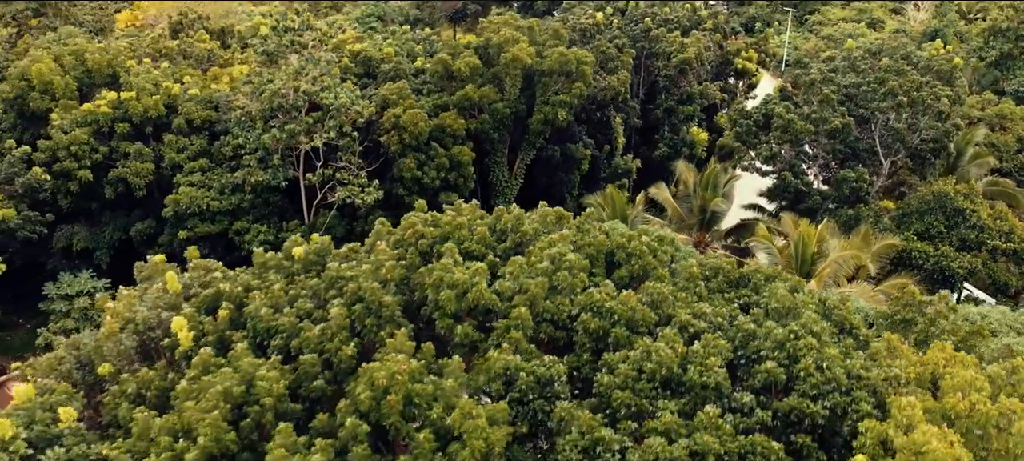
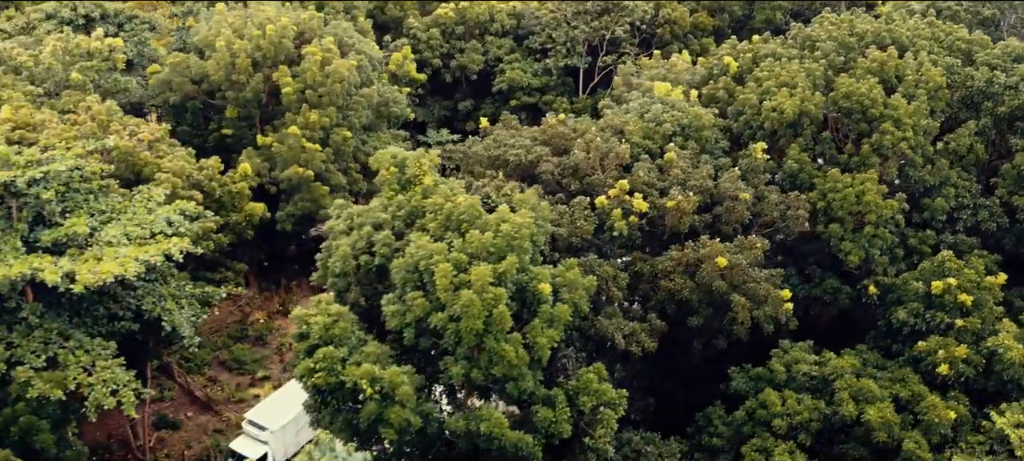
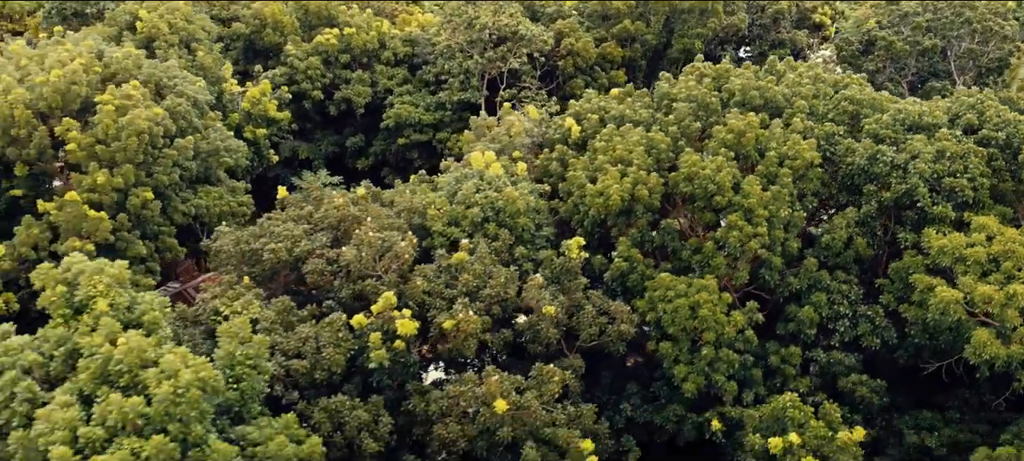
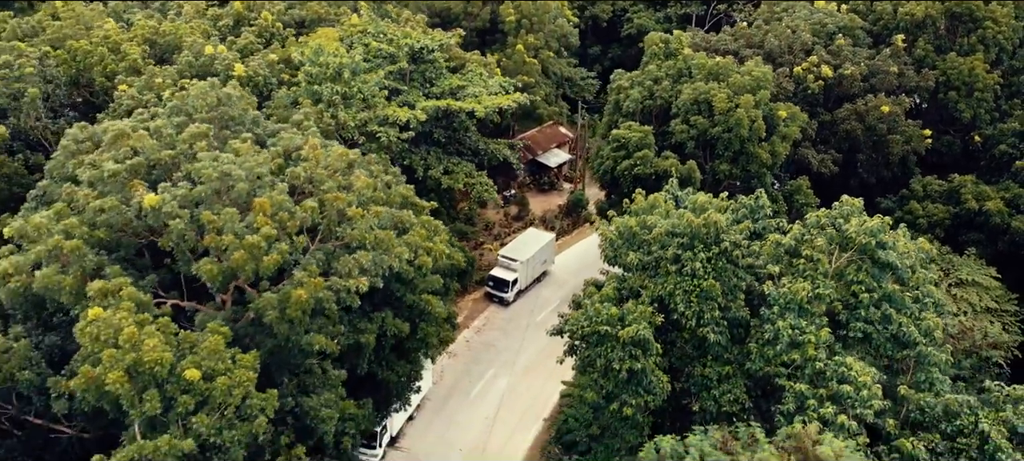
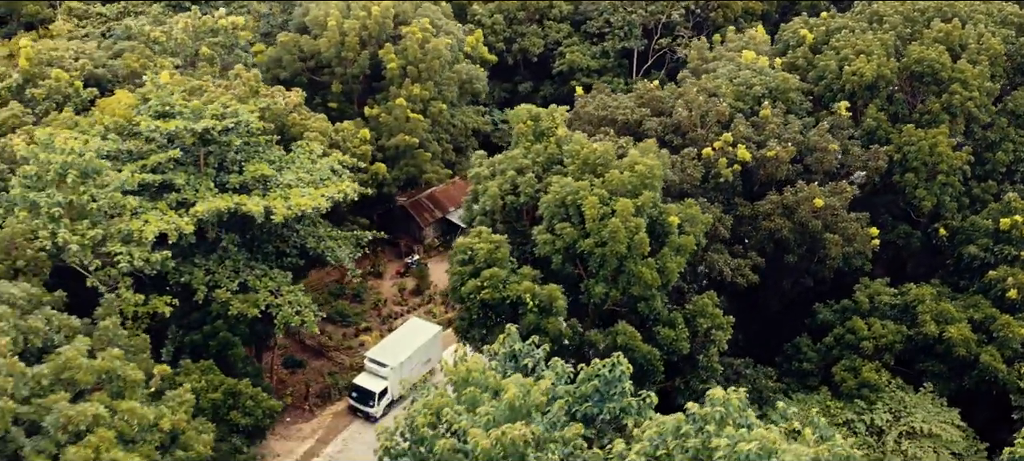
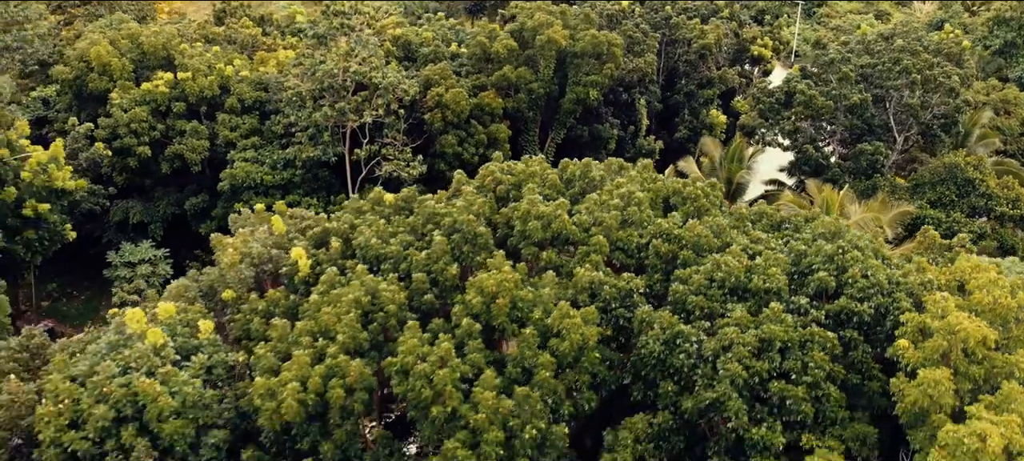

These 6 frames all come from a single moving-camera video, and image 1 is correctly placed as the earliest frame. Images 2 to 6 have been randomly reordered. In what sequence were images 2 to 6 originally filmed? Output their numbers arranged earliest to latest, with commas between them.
6, 3, 2, 5, 4
